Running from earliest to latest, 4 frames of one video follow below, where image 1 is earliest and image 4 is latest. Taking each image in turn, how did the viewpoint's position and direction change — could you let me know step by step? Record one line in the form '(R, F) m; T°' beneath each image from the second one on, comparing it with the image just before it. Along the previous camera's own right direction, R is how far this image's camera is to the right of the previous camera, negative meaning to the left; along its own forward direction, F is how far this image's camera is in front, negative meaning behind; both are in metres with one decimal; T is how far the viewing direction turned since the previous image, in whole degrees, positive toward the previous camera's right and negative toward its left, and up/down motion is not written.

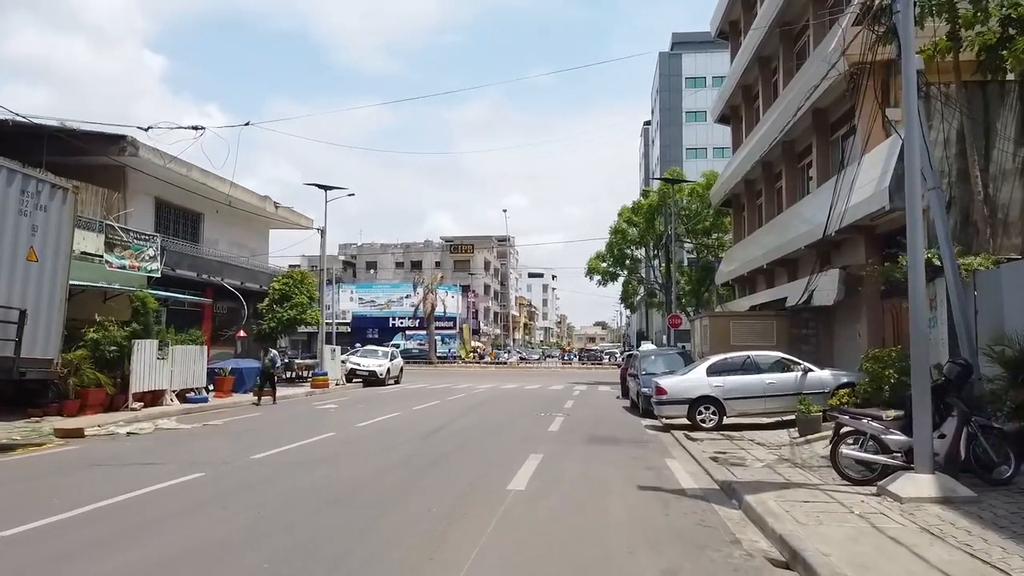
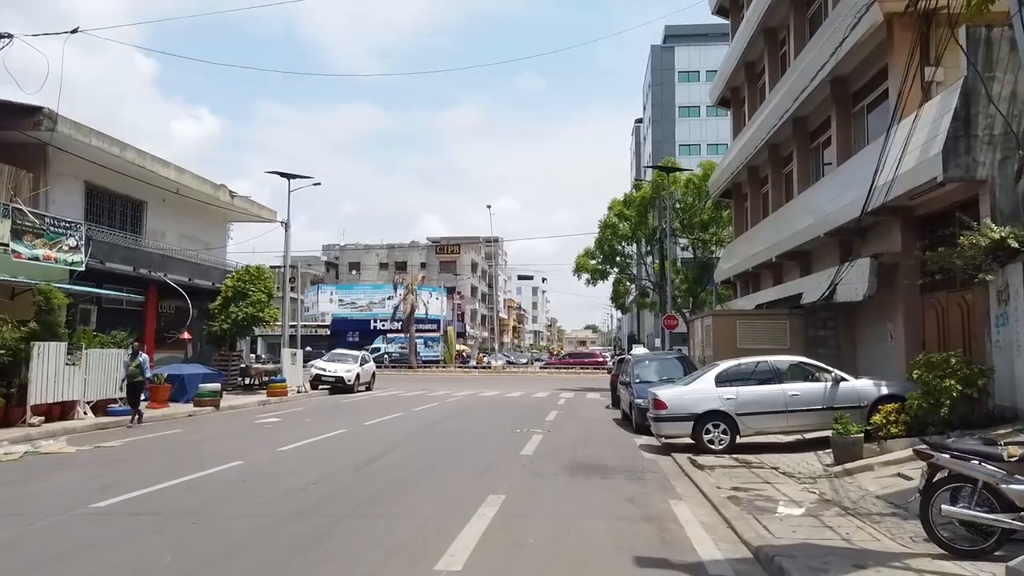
(+0.5, +3.2) m; +1°
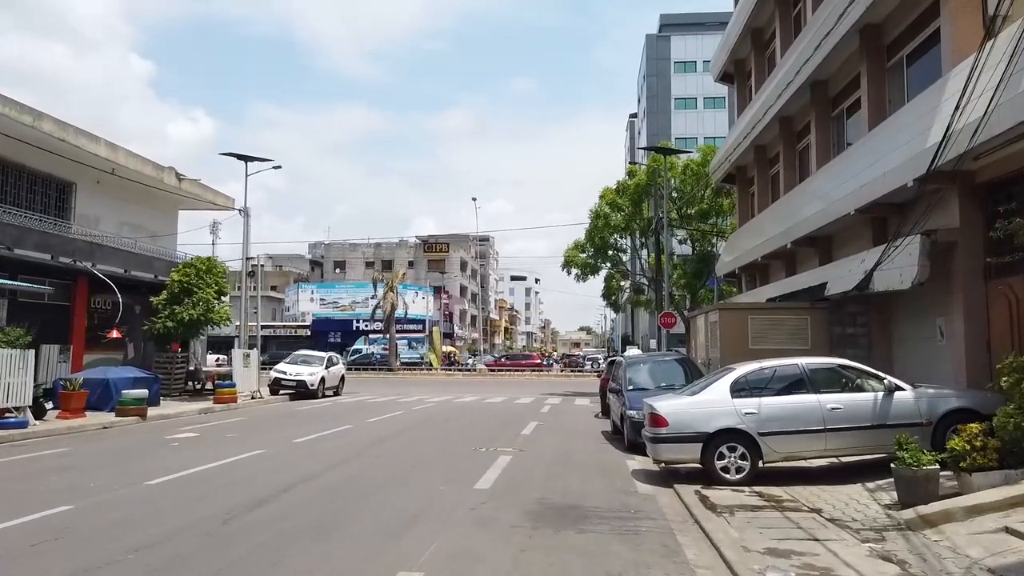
(+0.6, +3.2) m; 0°
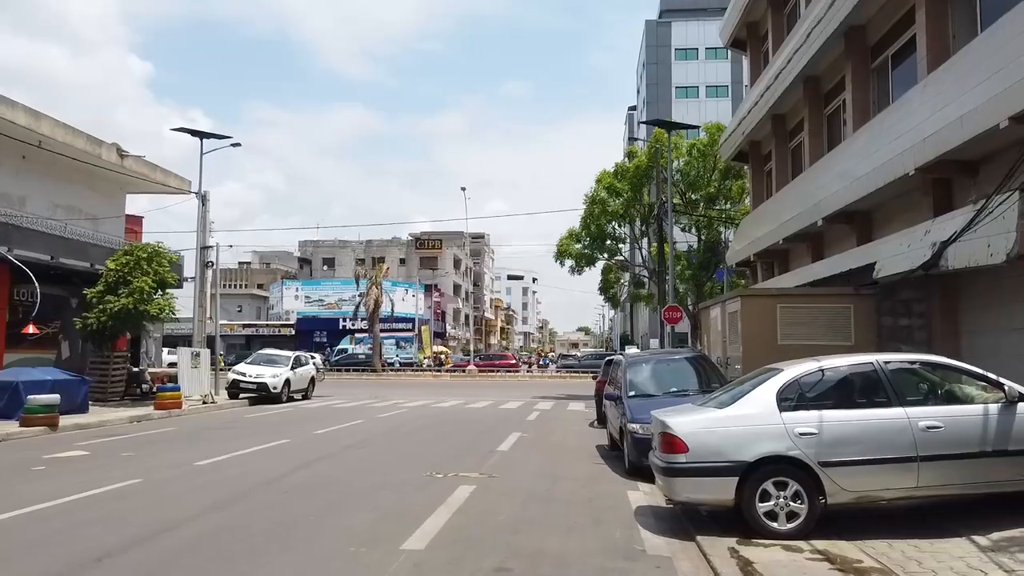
(+0.5, +3.2) m; 0°
